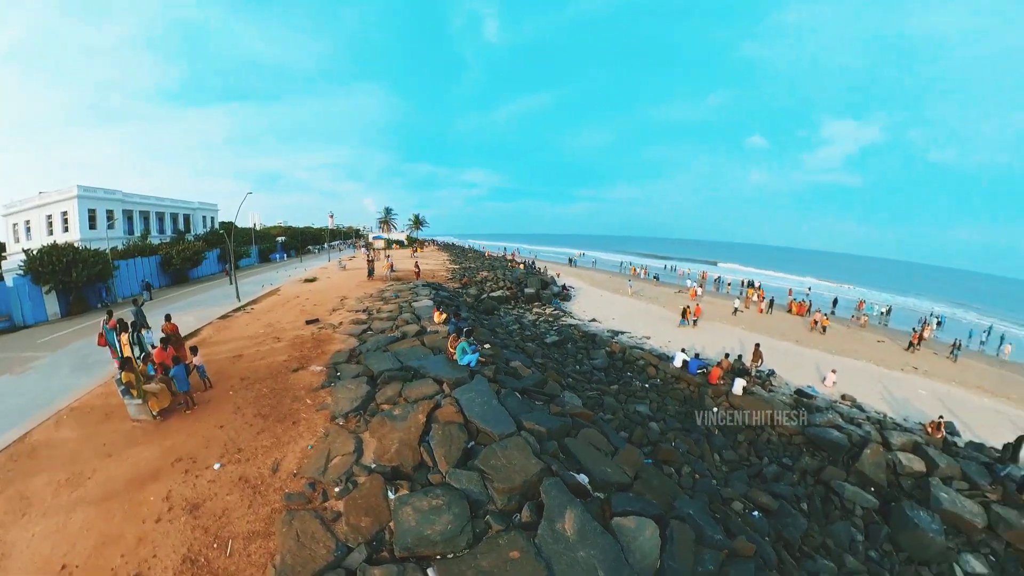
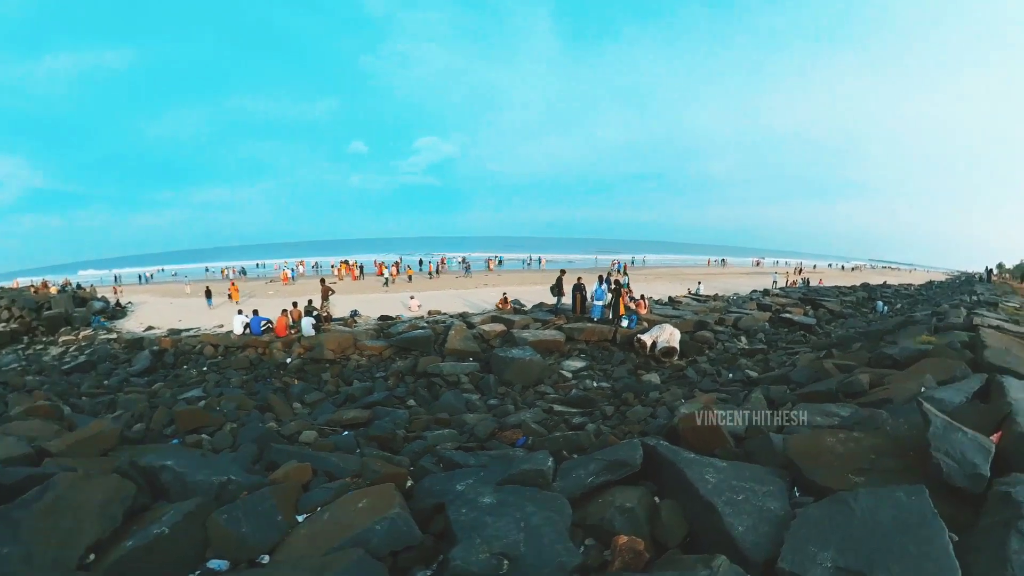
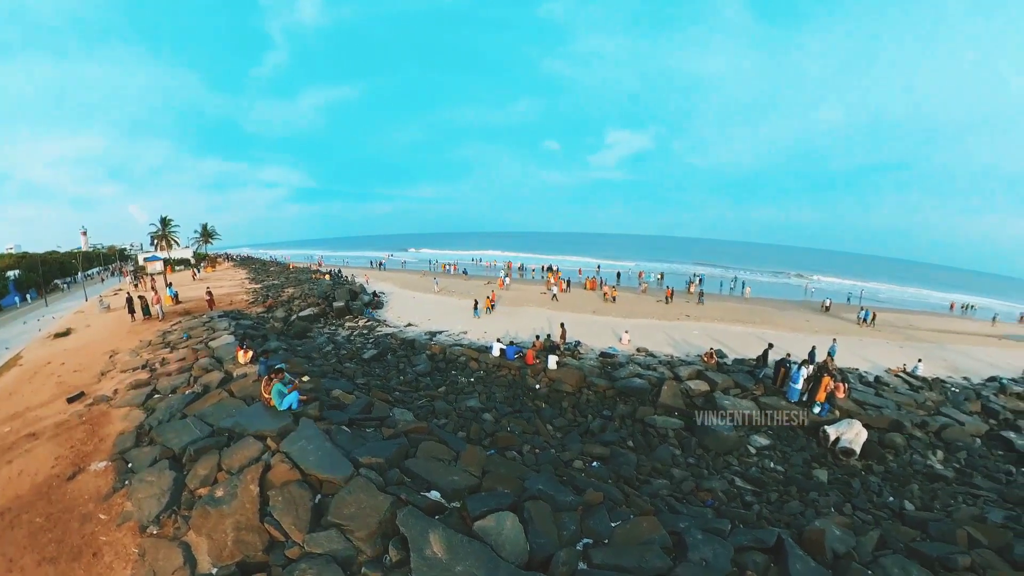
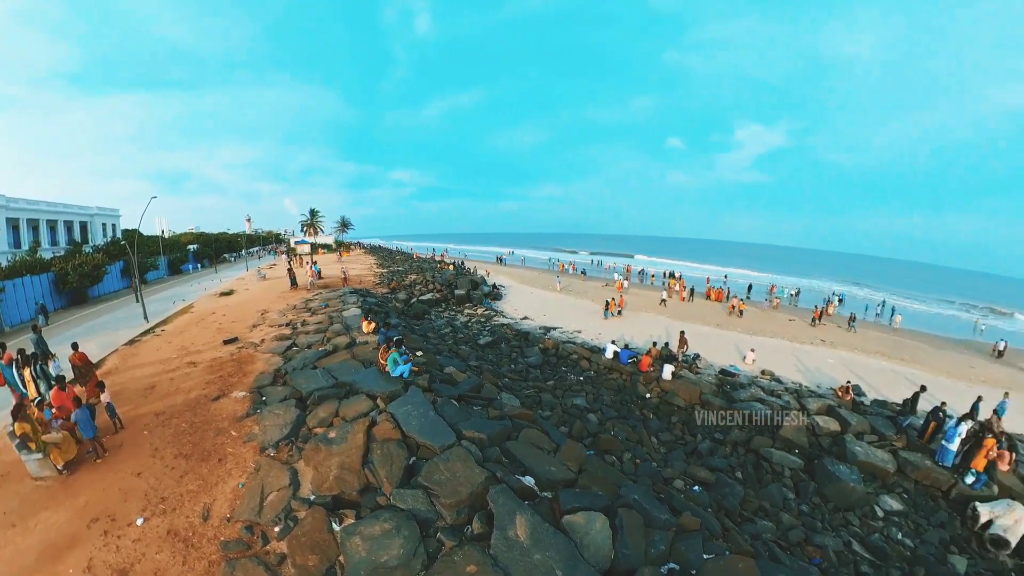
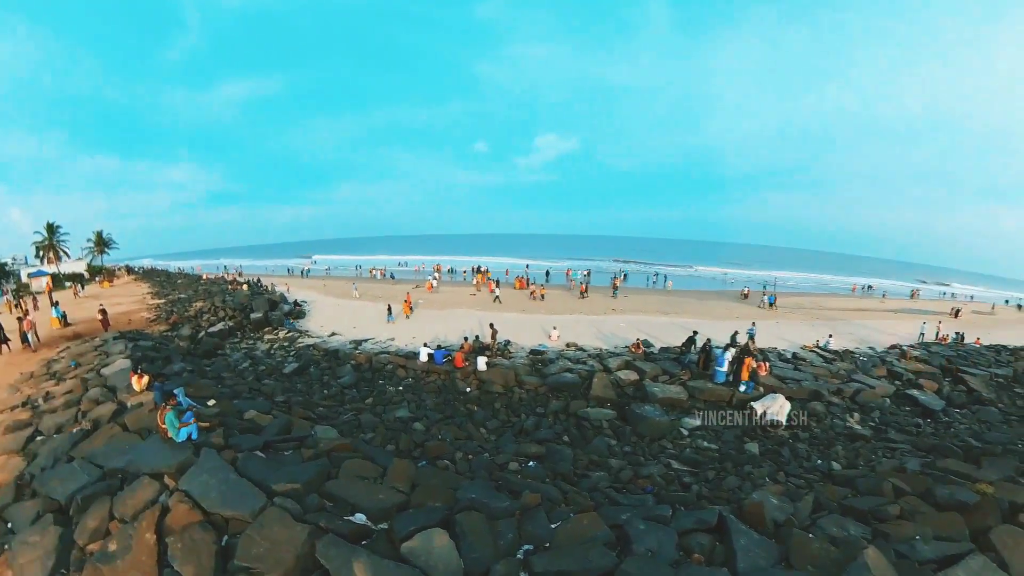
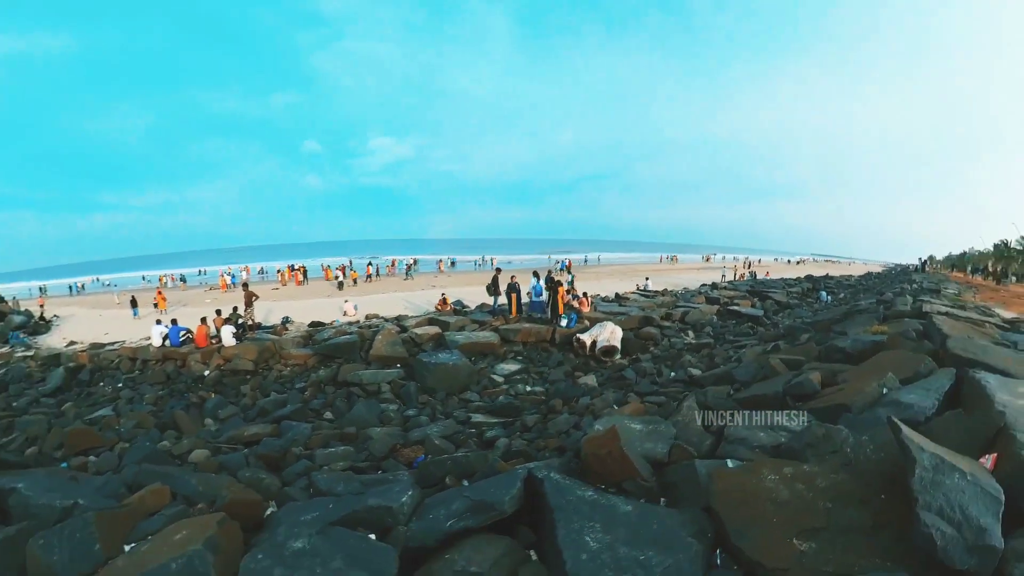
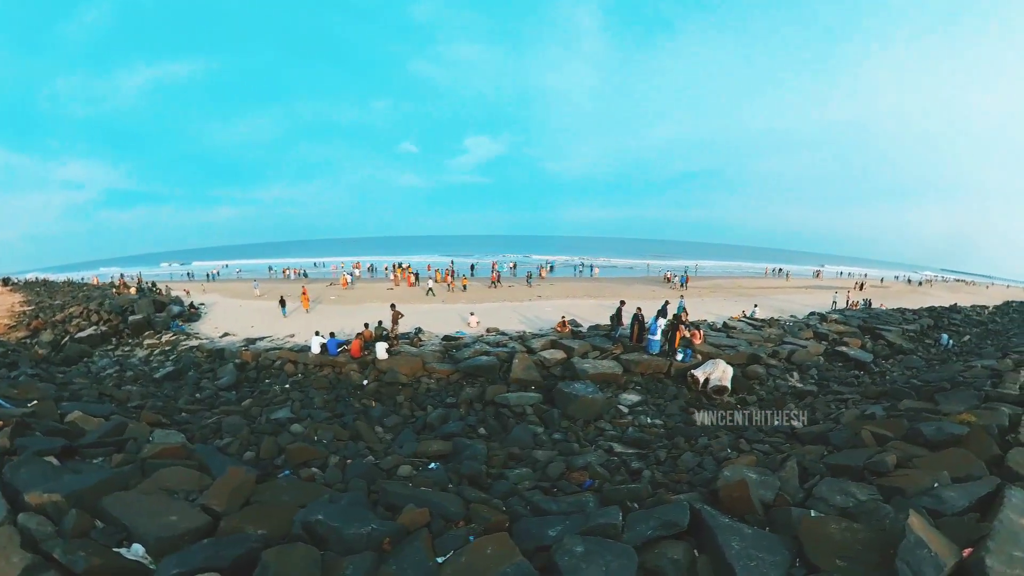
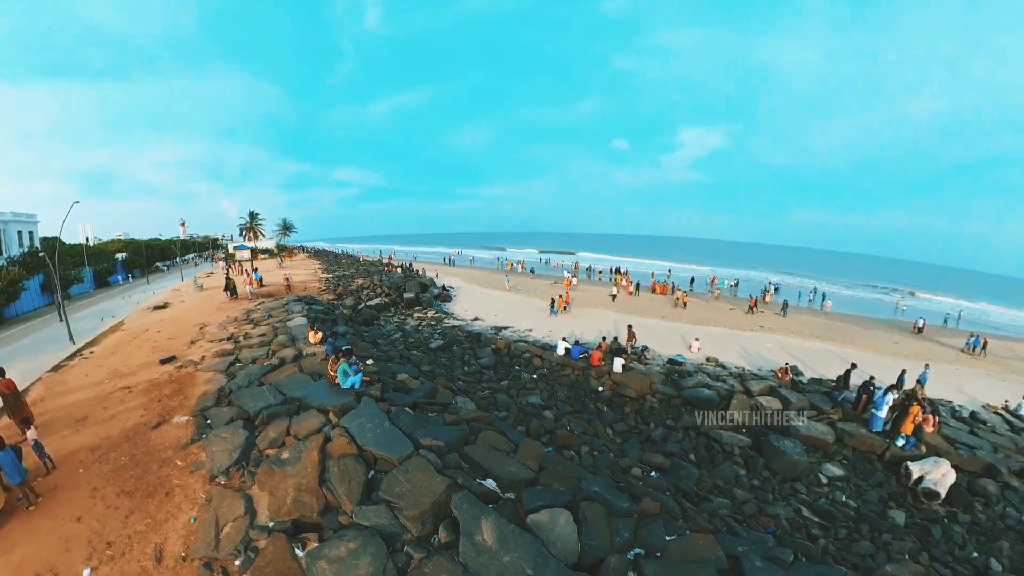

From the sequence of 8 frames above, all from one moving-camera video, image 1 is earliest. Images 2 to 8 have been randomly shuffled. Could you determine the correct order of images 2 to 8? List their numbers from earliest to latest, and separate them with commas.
4, 8, 3, 5, 7, 2, 6
